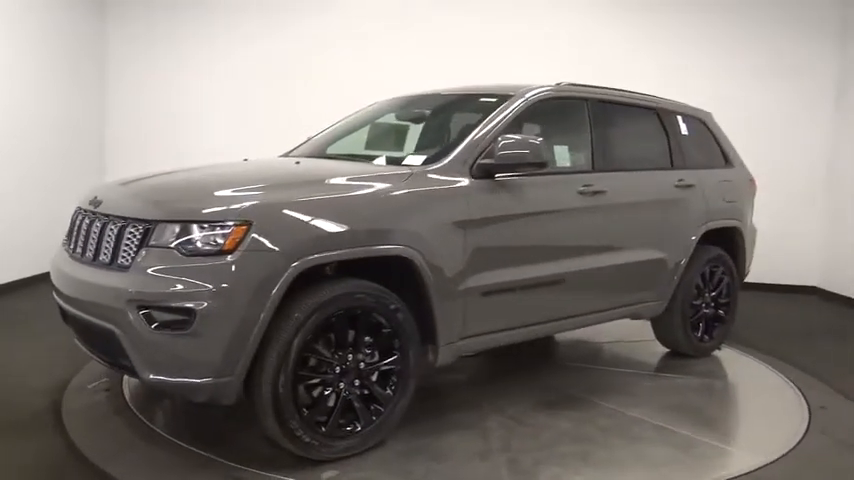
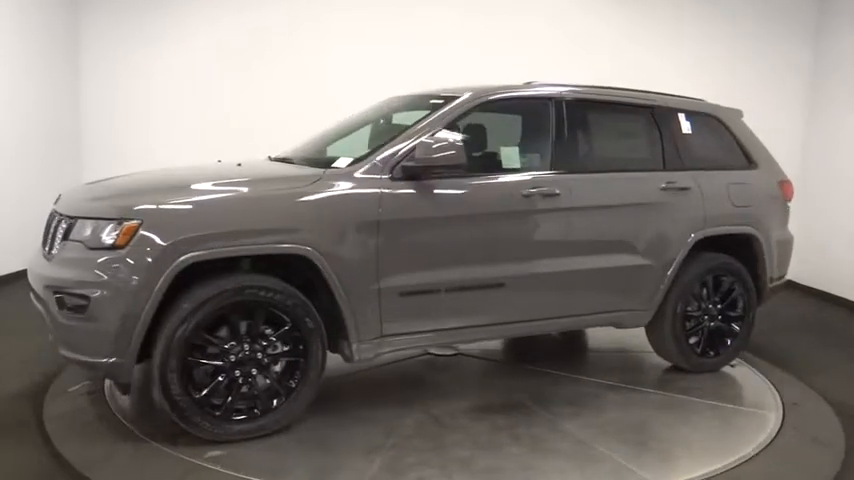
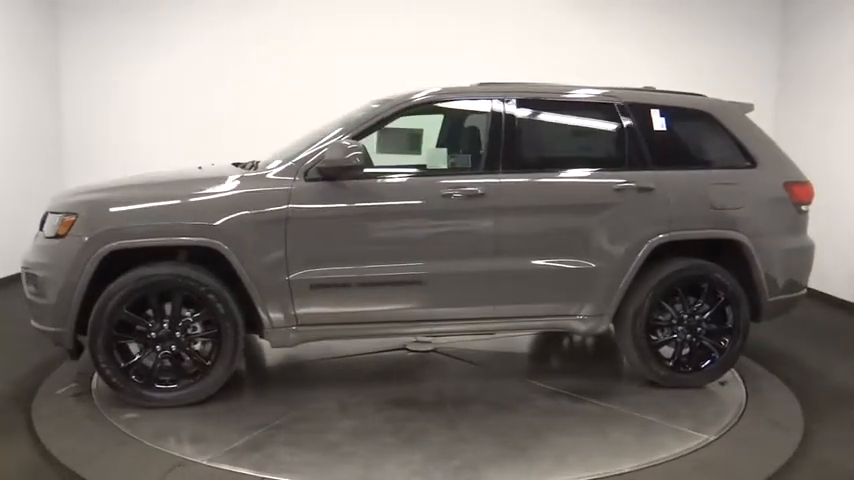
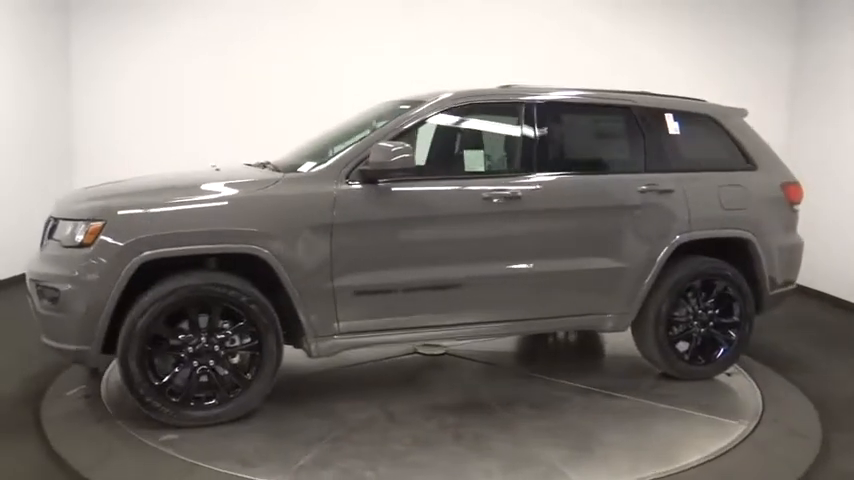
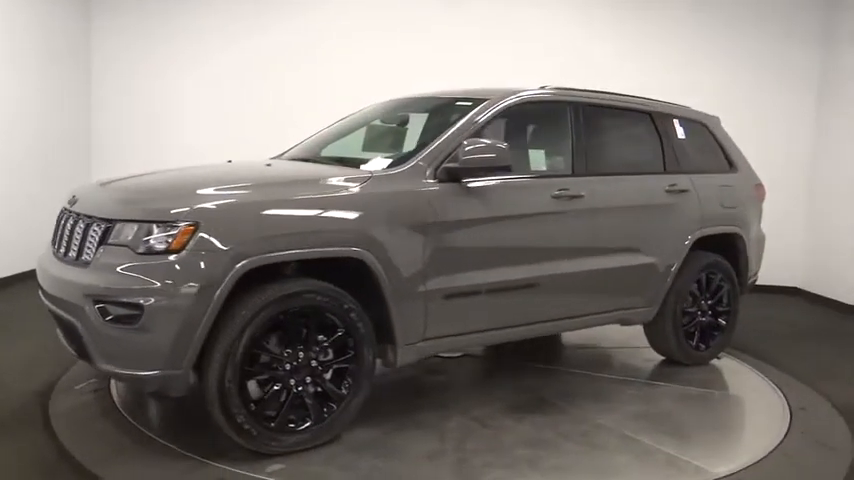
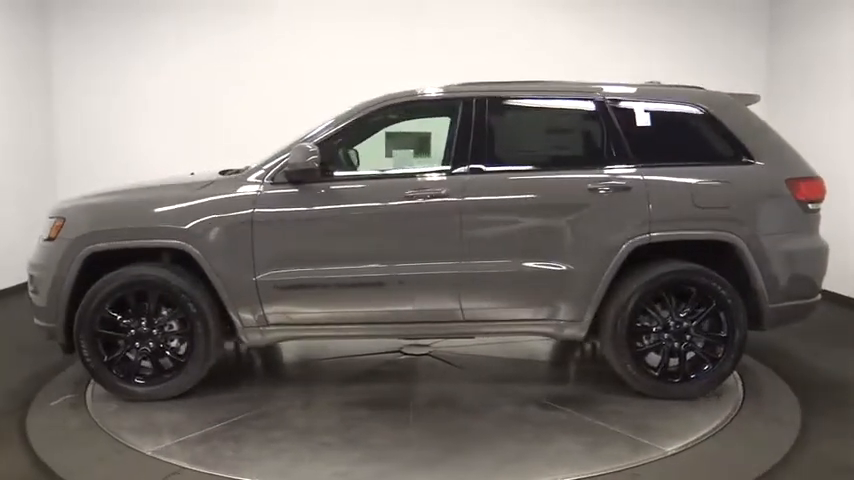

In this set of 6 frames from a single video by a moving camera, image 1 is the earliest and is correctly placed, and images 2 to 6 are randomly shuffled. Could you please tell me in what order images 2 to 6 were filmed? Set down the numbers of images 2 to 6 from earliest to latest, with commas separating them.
5, 2, 4, 3, 6
